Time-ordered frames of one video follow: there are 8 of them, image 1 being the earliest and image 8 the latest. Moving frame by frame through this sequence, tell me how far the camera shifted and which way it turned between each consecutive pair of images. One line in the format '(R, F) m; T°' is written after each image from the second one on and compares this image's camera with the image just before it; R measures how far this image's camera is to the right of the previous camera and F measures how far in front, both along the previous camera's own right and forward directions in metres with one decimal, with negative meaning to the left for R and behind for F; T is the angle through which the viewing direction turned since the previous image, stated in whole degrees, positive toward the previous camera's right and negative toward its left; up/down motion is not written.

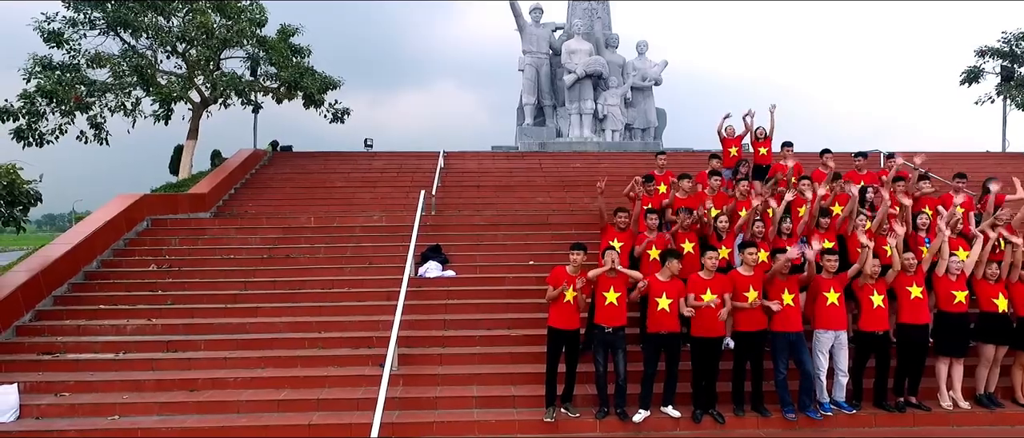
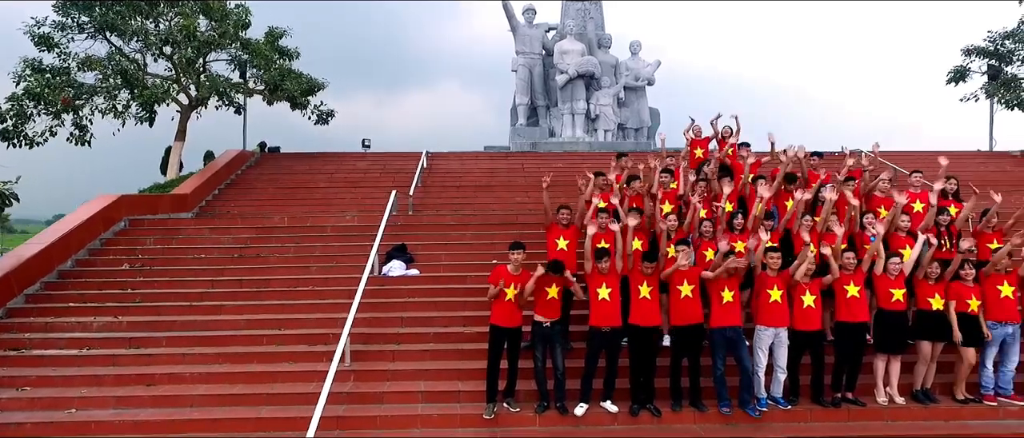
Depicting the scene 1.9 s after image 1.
(+0.6, -0.1) m; -1°
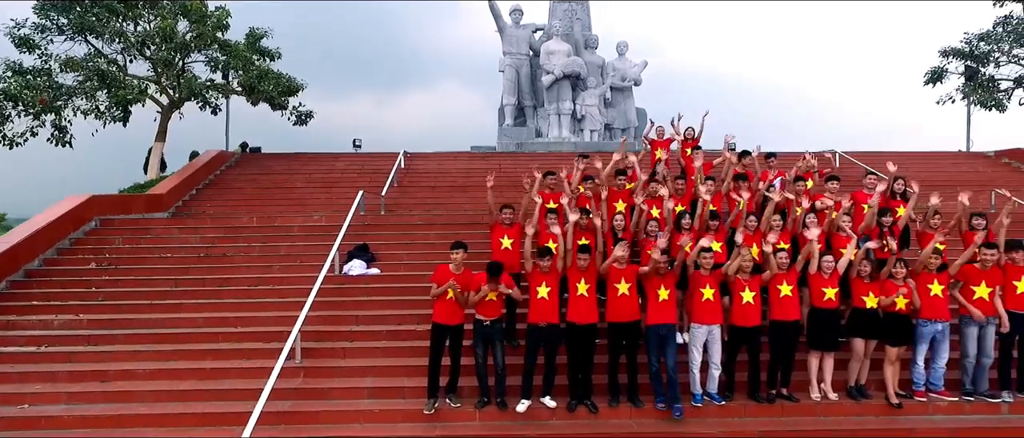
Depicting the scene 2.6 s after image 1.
(+0.6, -0.1) m; 0°
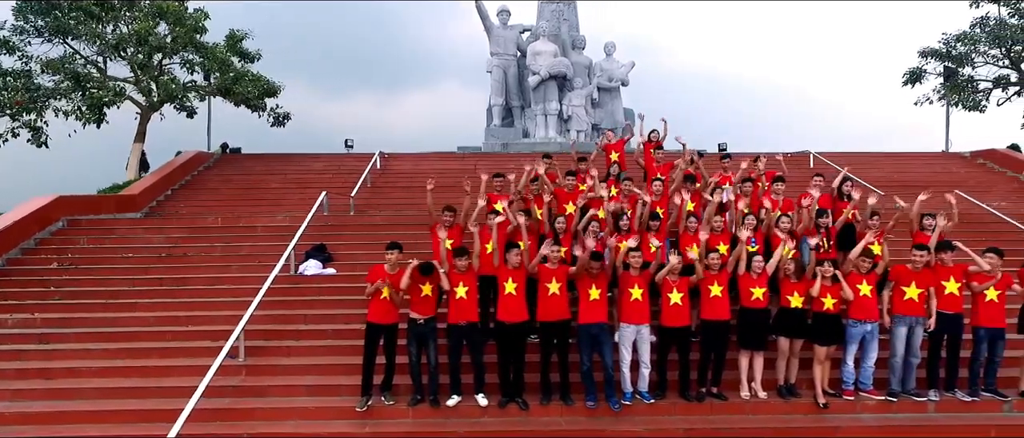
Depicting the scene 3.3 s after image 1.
(+0.7, -0.1) m; 0°
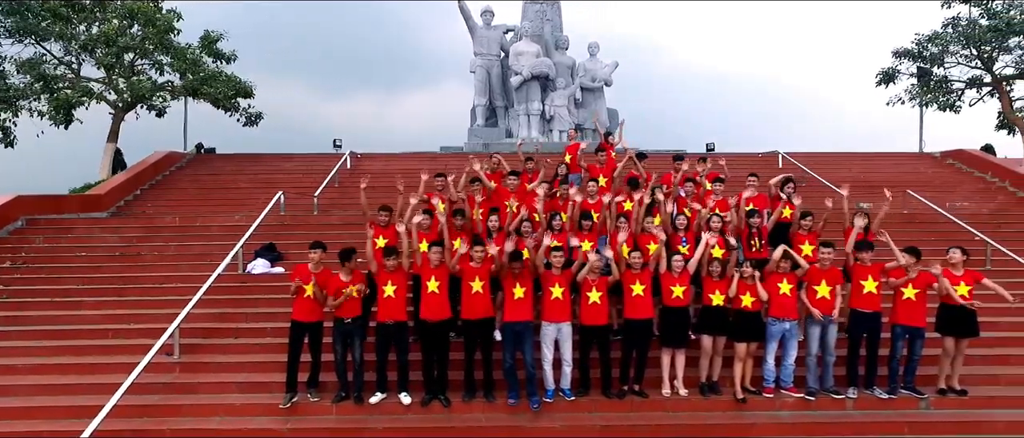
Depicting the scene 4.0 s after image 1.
(+0.8, -0.1) m; 0°
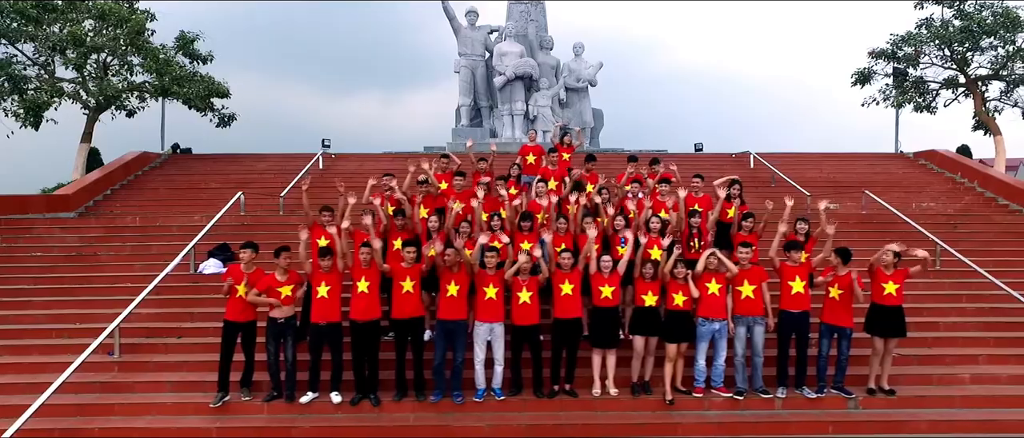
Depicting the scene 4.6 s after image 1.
(+0.7, 0.0) m; 0°
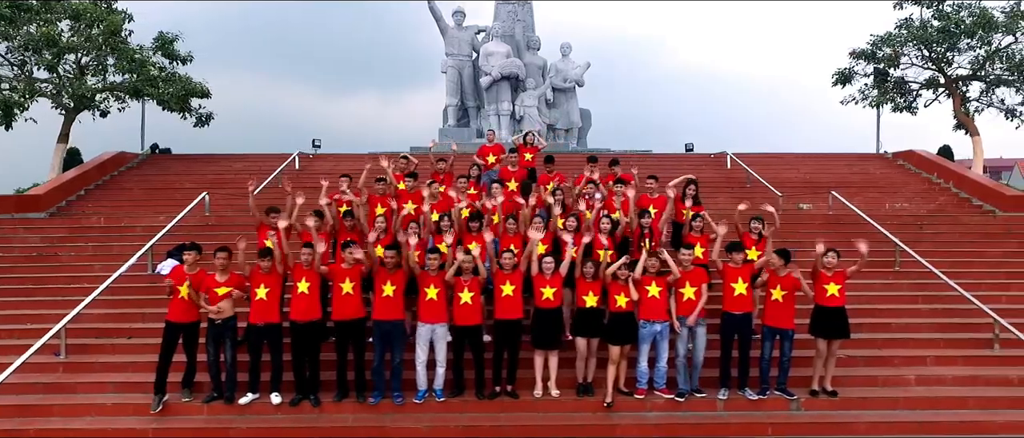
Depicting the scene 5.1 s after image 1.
(+0.6, 0.0) m; 0°
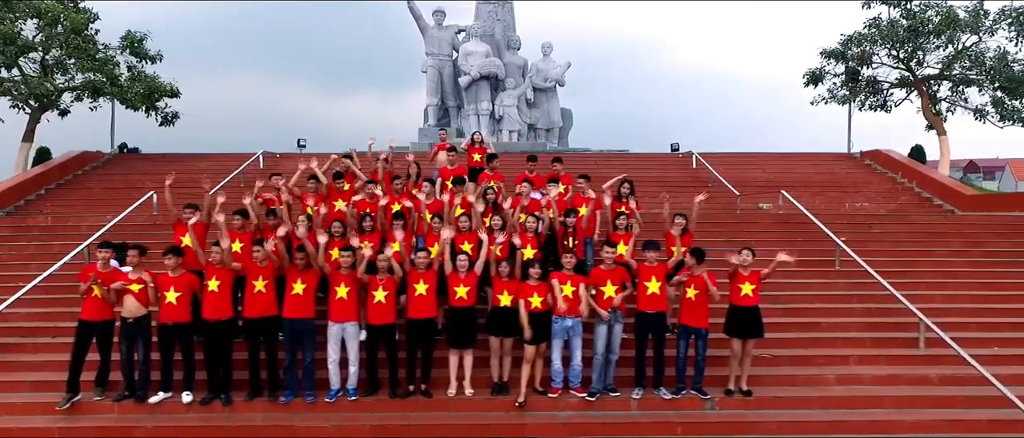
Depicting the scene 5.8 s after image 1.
(+0.9, 0.0) m; 0°
